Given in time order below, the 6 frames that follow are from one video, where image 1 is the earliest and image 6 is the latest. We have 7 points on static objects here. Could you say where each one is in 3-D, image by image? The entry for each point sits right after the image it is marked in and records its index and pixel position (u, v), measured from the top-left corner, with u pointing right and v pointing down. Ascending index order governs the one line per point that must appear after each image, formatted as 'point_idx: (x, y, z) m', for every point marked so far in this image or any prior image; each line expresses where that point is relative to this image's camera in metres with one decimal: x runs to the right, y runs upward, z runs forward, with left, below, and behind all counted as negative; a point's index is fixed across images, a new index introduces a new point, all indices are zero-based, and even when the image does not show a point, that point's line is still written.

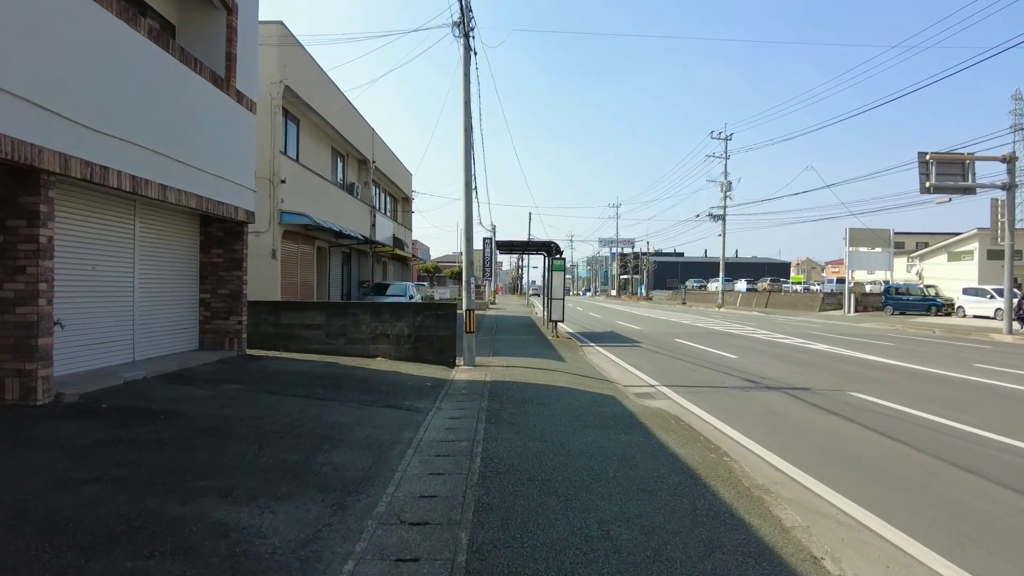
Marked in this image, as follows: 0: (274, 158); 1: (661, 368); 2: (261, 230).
0: (-5.5, +3.0, +15.3) m
1: (+3.1, -1.7, +13.8) m
2: (-5.8, +1.3, +15.4) m
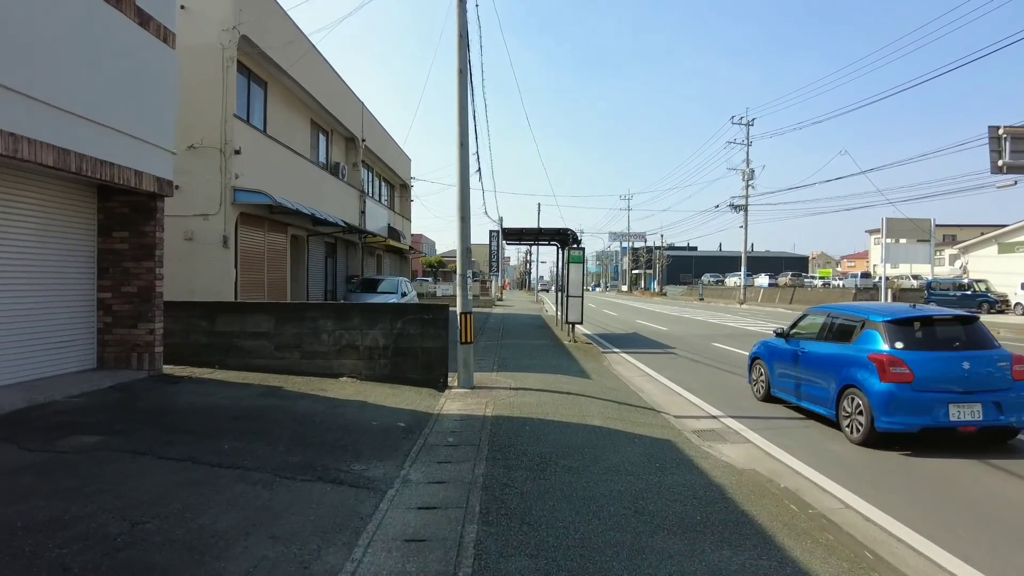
0: (-5.3, +3.1, +12.4) m
1: (+3.3, -1.6, +10.8) m
2: (-5.6, +1.4, +12.4) m
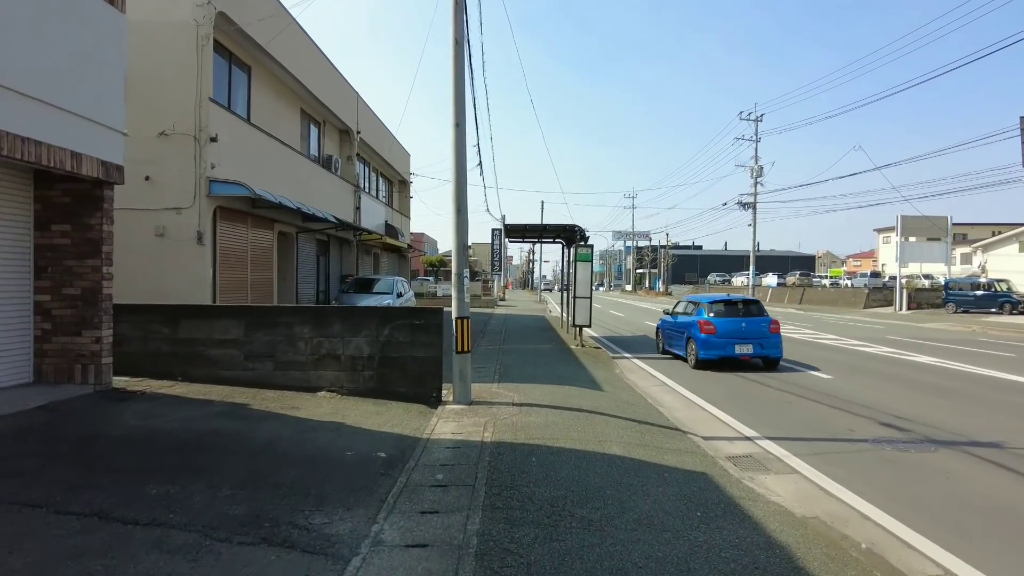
0: (-5.3, +3.1, +11.2) m
1: (+3.3, -1.6, +9.6) m
2: (-5.6, +1.4, +11.3) m
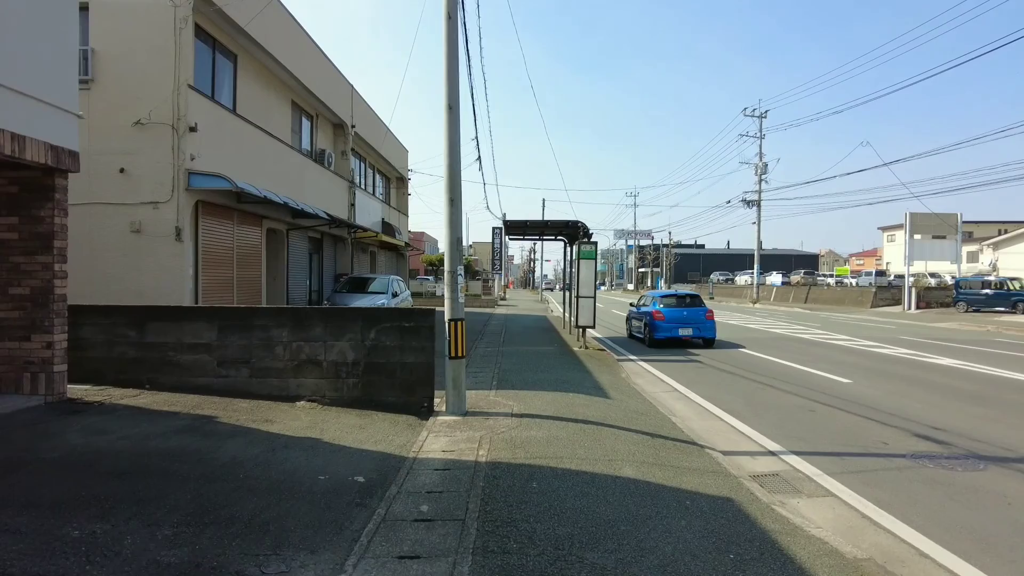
0: (-5.3, +3.1, +10.5) m
1: (+3.3, -1.6, +8.9) m
2: (-5.6, +1.4, +10.5) m
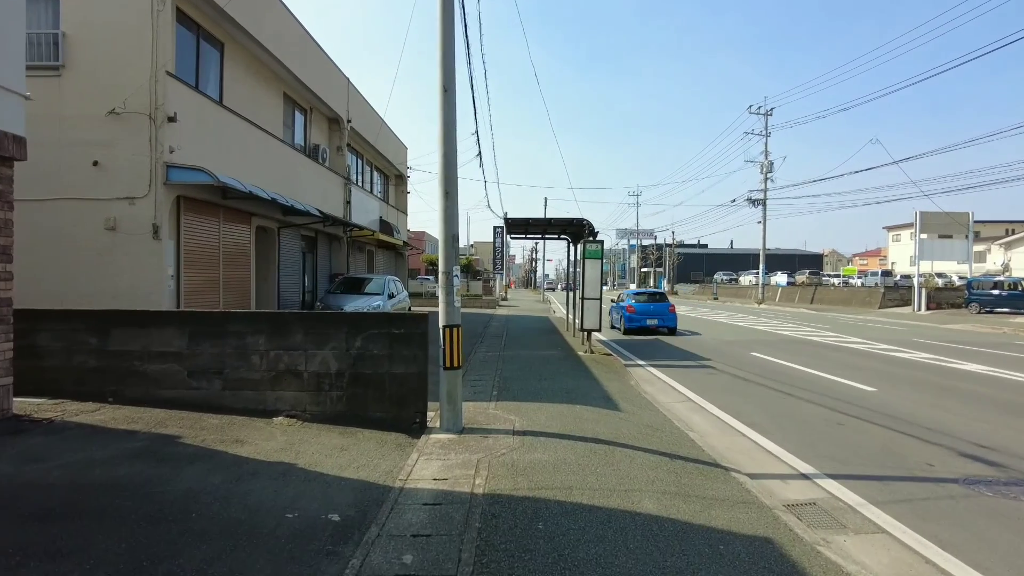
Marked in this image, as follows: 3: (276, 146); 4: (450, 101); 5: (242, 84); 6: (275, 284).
0: (-5.2, +3.1, +9.8) m
1: (+3.3, -1.6, +8.2) m
2: (-5.6, +1.4, +9.8) m
3: (-5.2, +3.2, +14.8) m
4: (-0.6, +1.9, +6.7) m
5: (-5.7, +4.3, +14.0) m
6: (-5.5, +0.1, +15.5) m
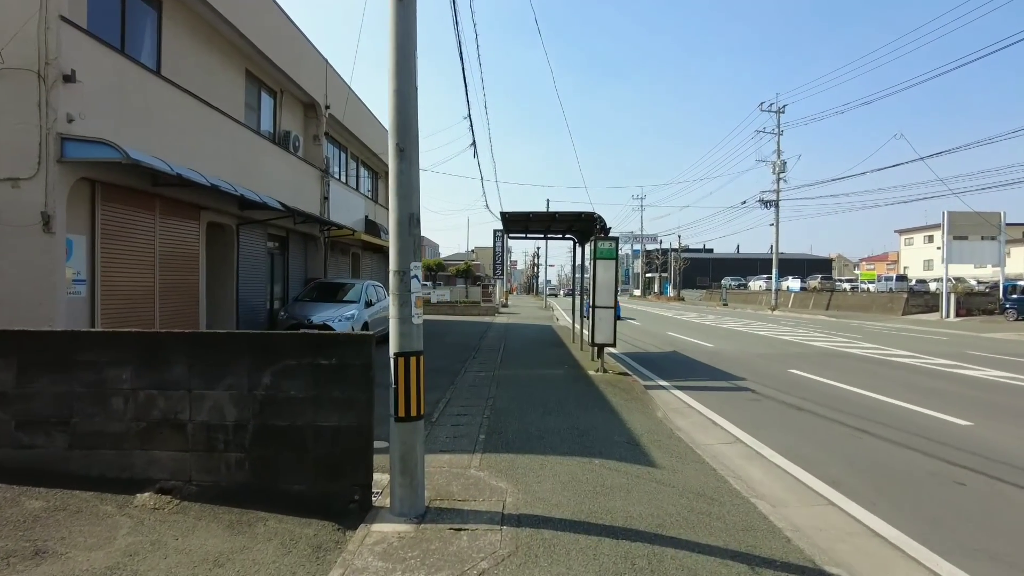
0: (-5.3, +3.0, +7.6) m
1: (+3.3, -1.7, +5.9) m
2: (-5.6, +1.3, +7.6) m
3: (-5.3, +3.0, +12.7) m
4: (-0.7, +1.8, +4.5) m
5: (-5.7, +4.2, +11.8) m
6: (-5.6, 0.0, +13.3) m
